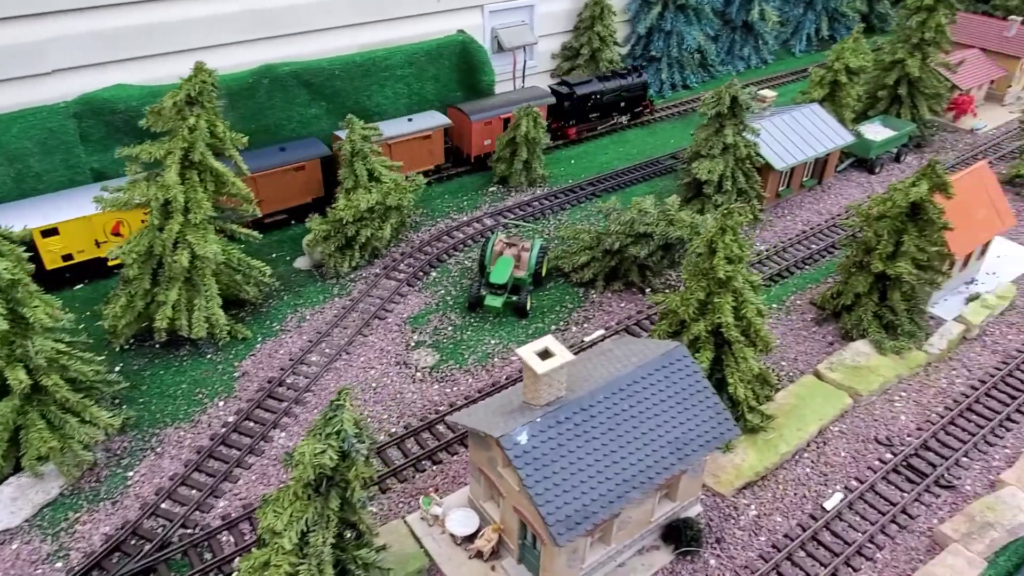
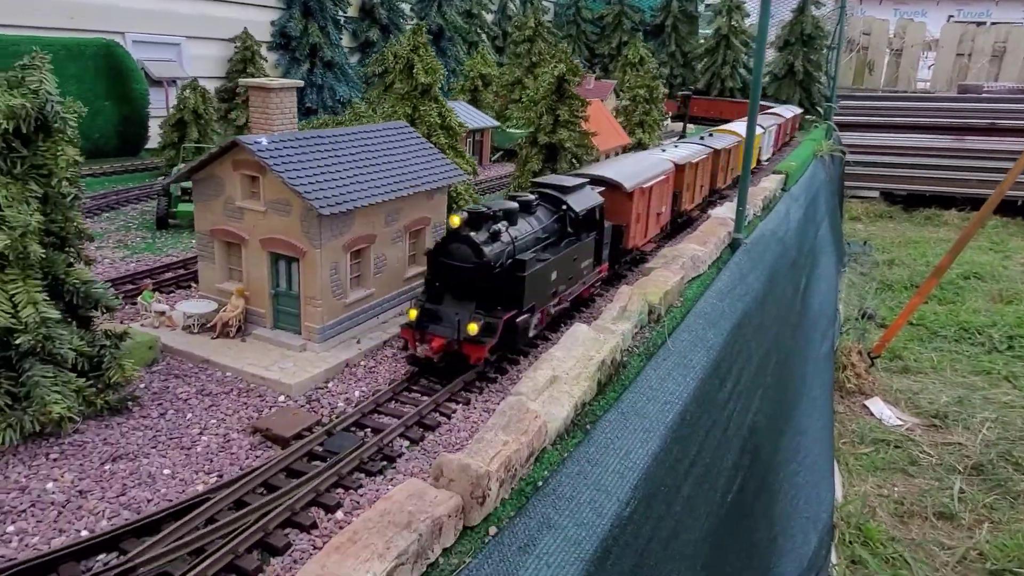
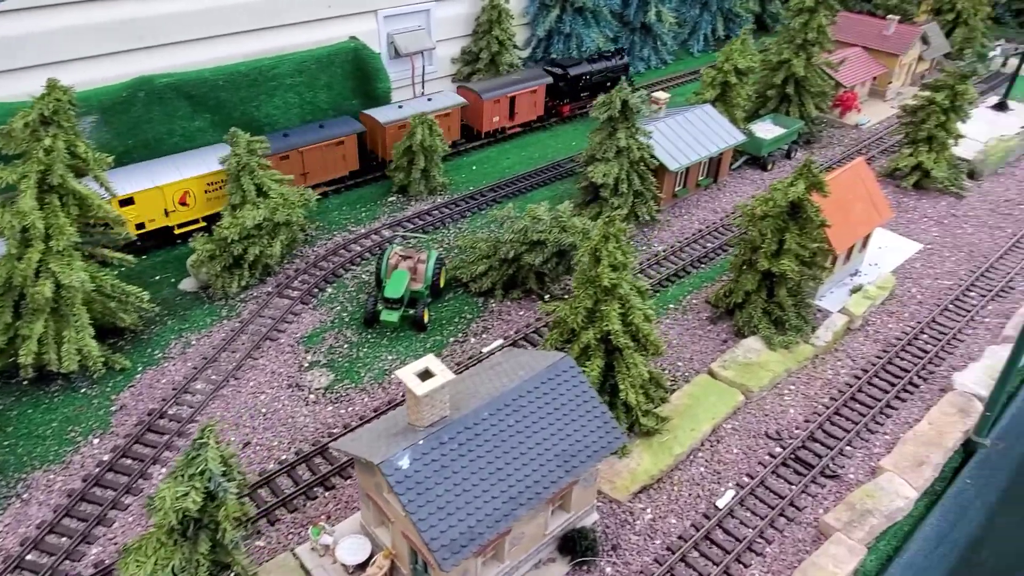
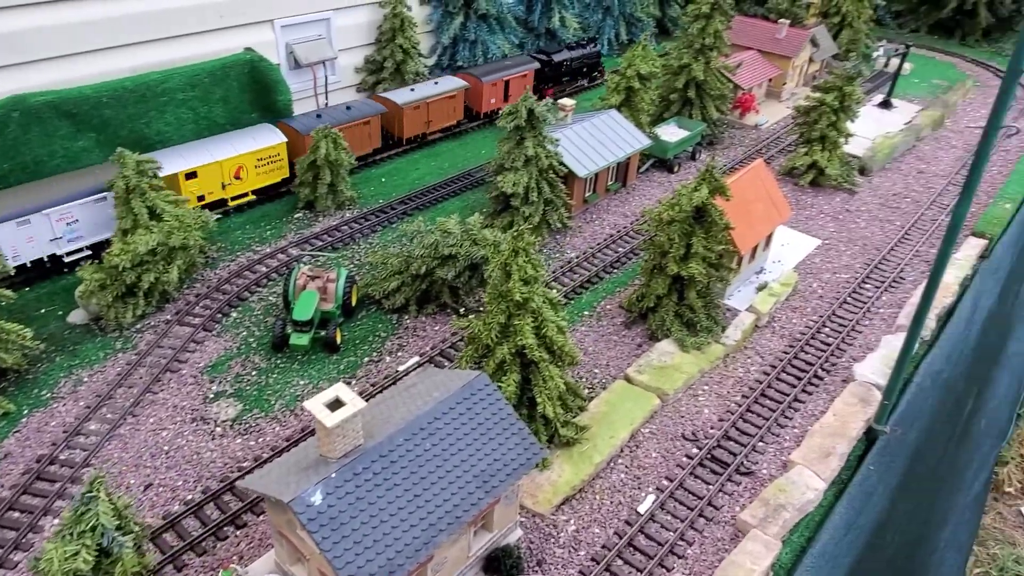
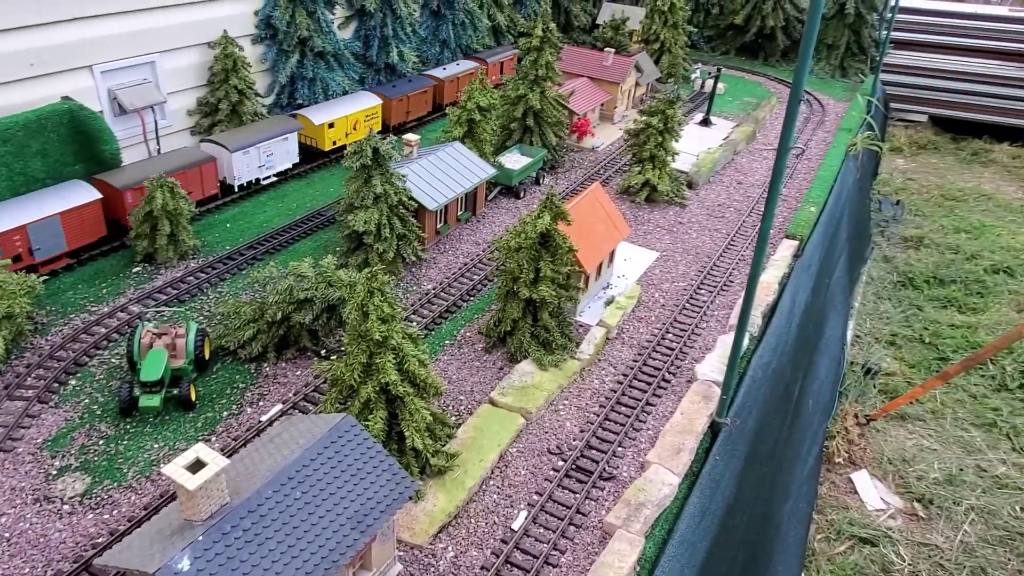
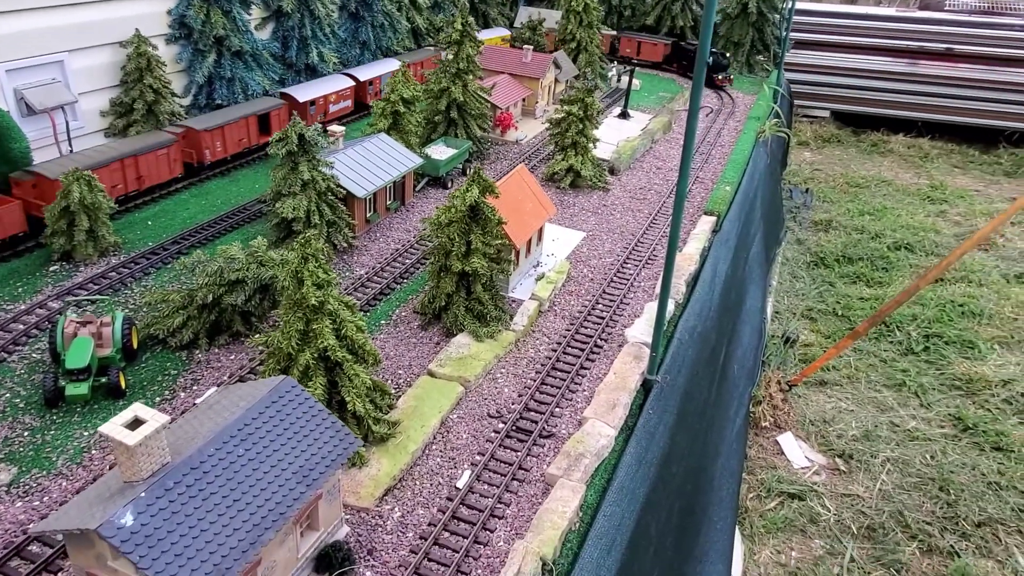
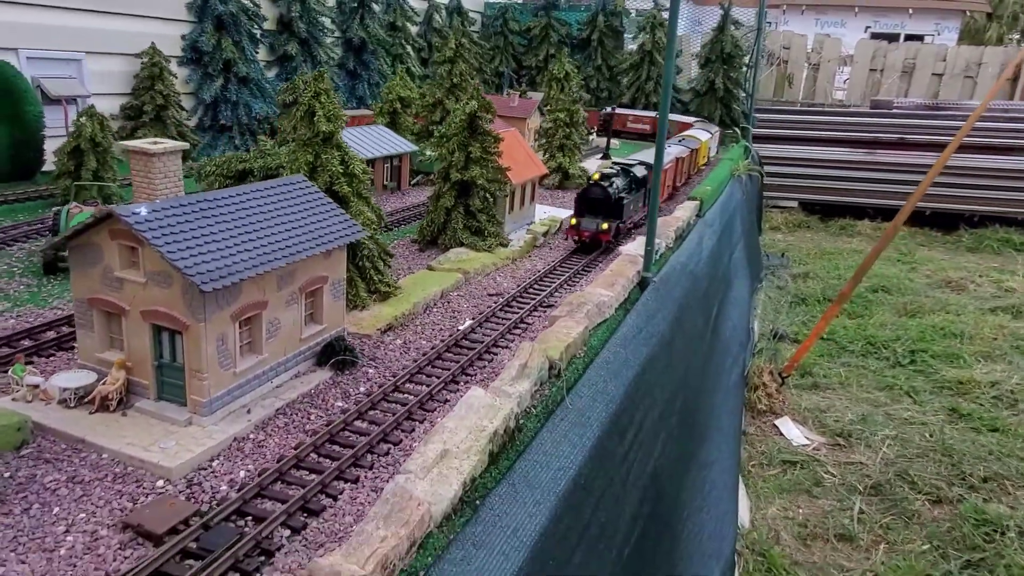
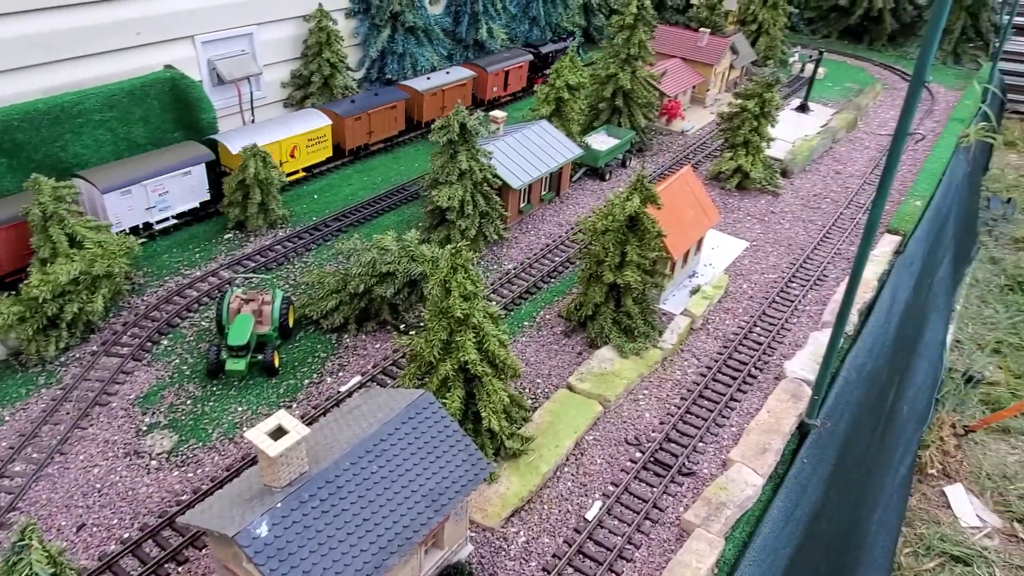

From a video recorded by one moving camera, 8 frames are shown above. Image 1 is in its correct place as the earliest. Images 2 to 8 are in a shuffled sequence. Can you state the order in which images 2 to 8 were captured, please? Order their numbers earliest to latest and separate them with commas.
3, 4, 8, 5, 6, 7, 2
